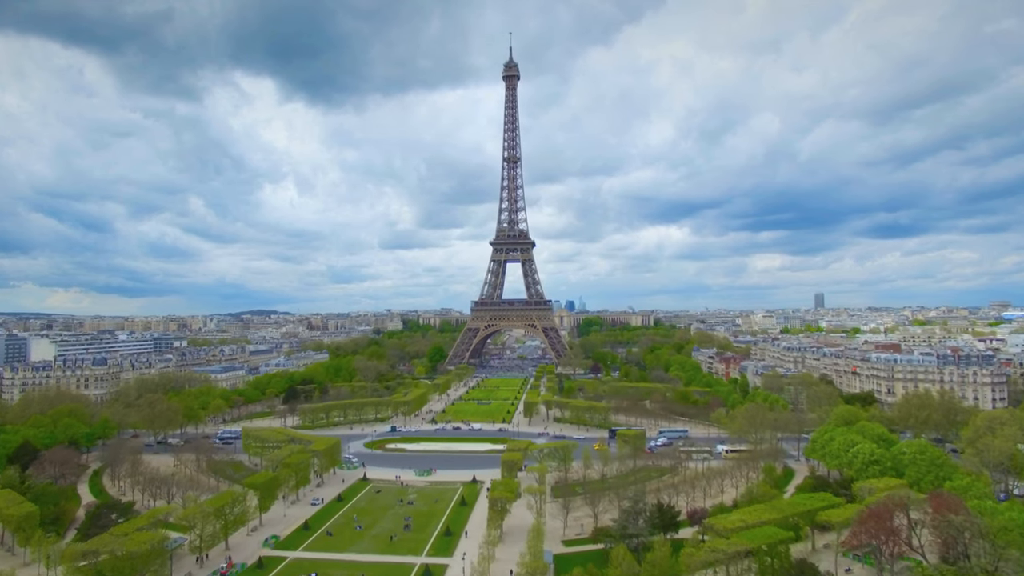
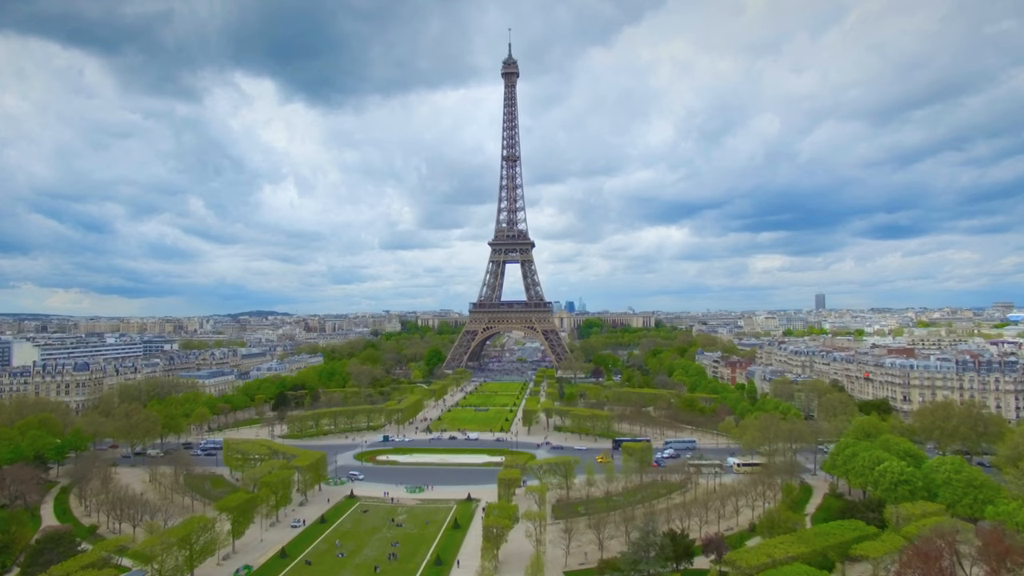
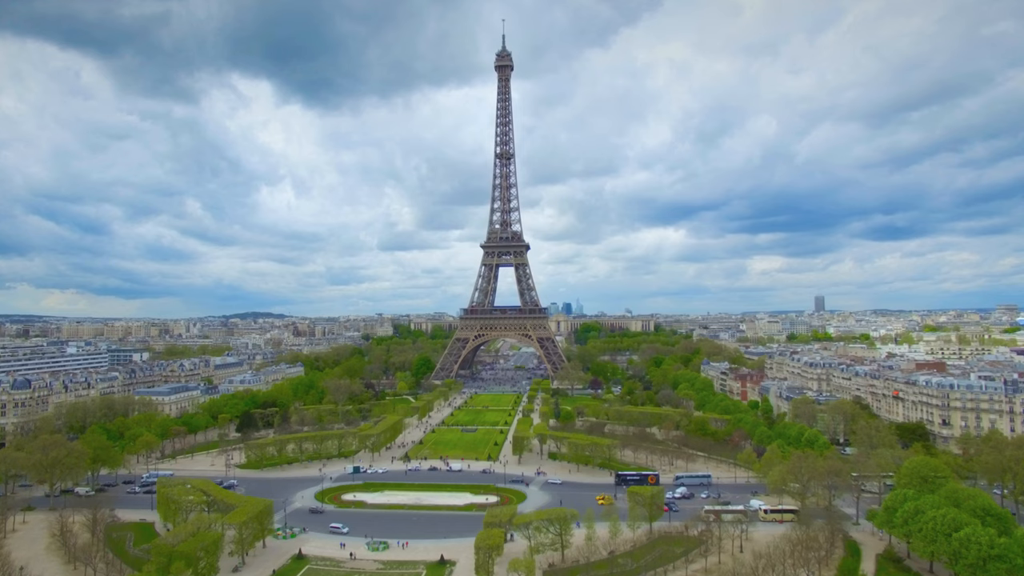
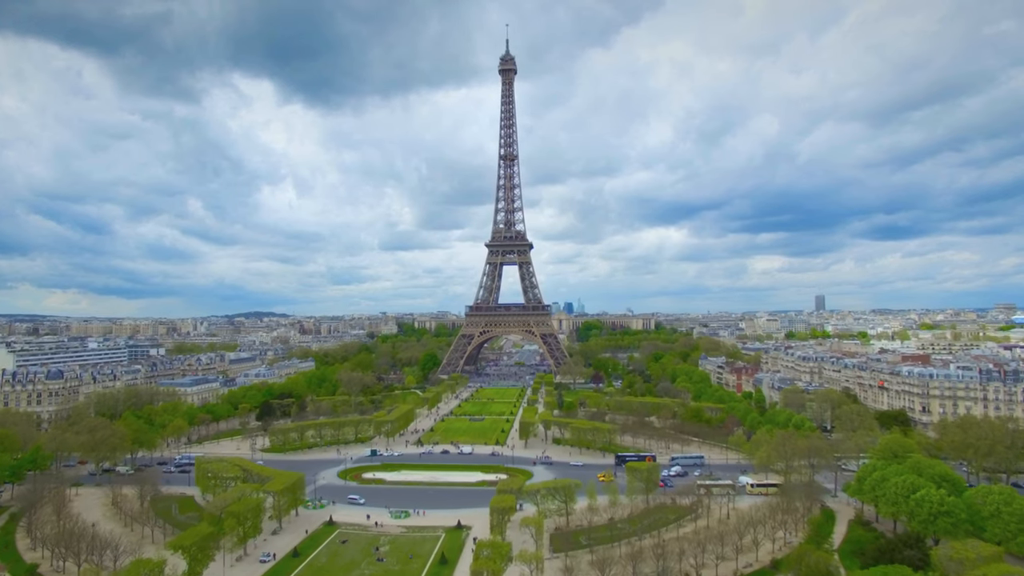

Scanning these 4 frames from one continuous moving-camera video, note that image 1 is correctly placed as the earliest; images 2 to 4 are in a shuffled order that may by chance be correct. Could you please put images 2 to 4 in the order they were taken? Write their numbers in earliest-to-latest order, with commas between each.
2, 4, 3
